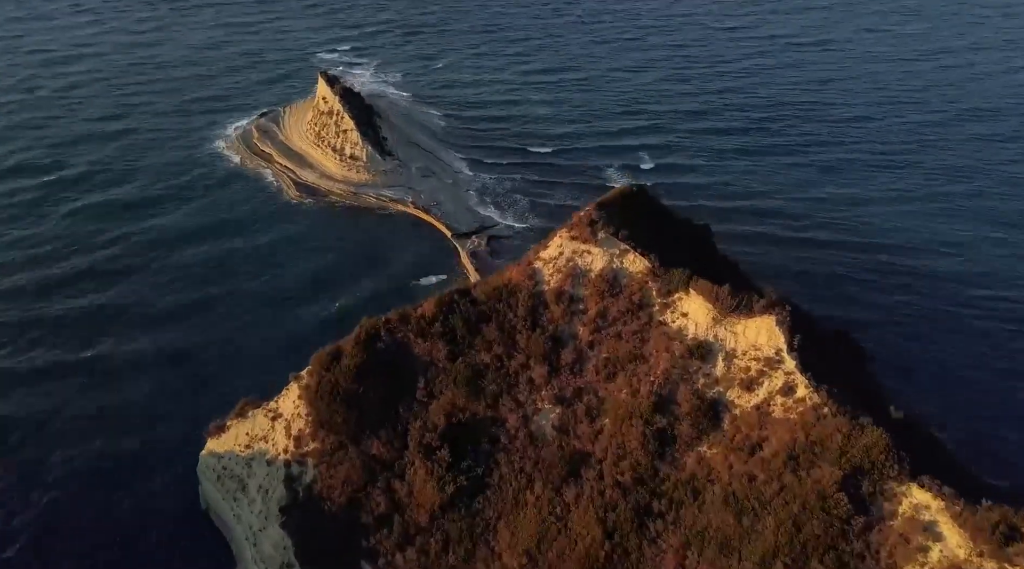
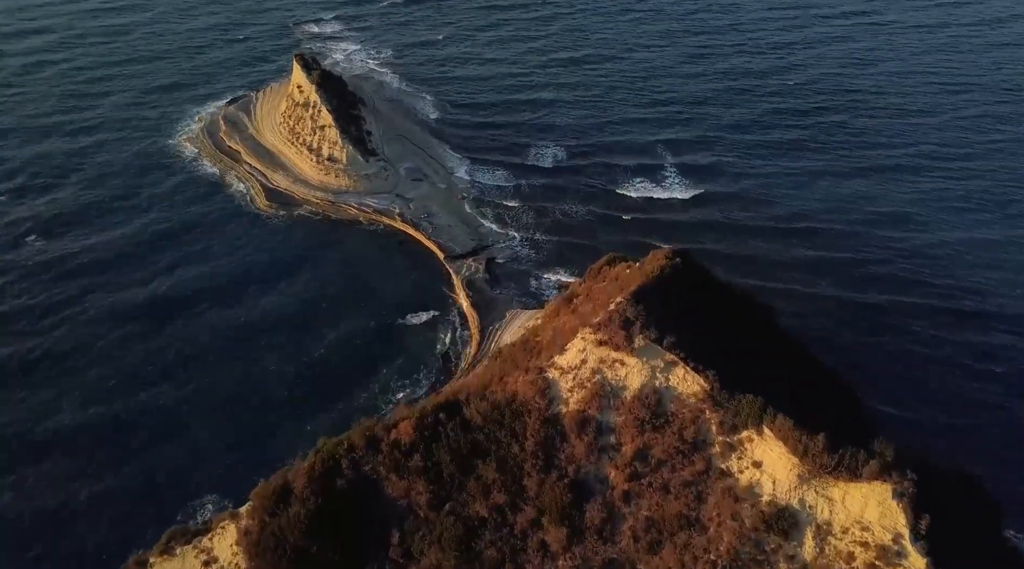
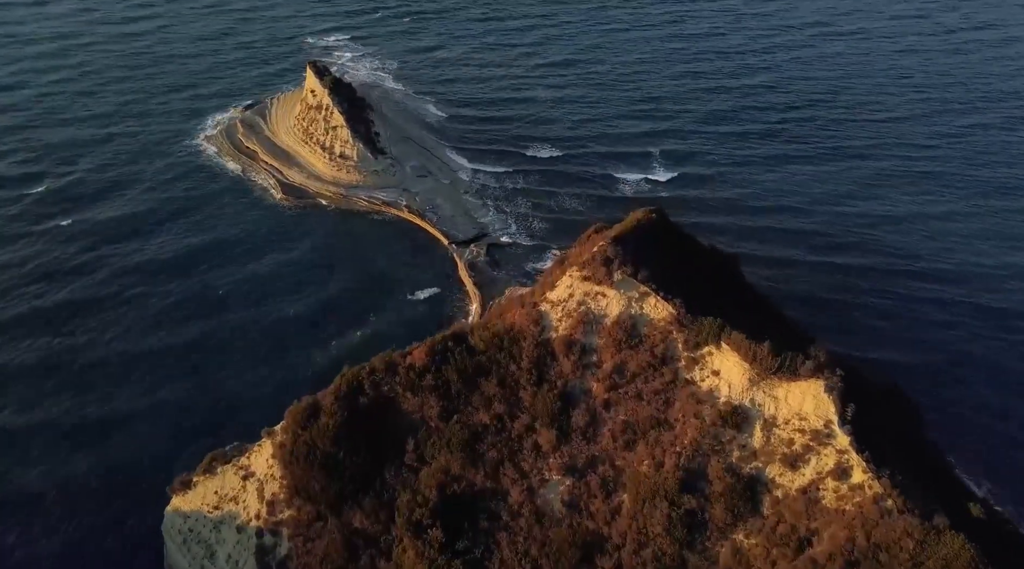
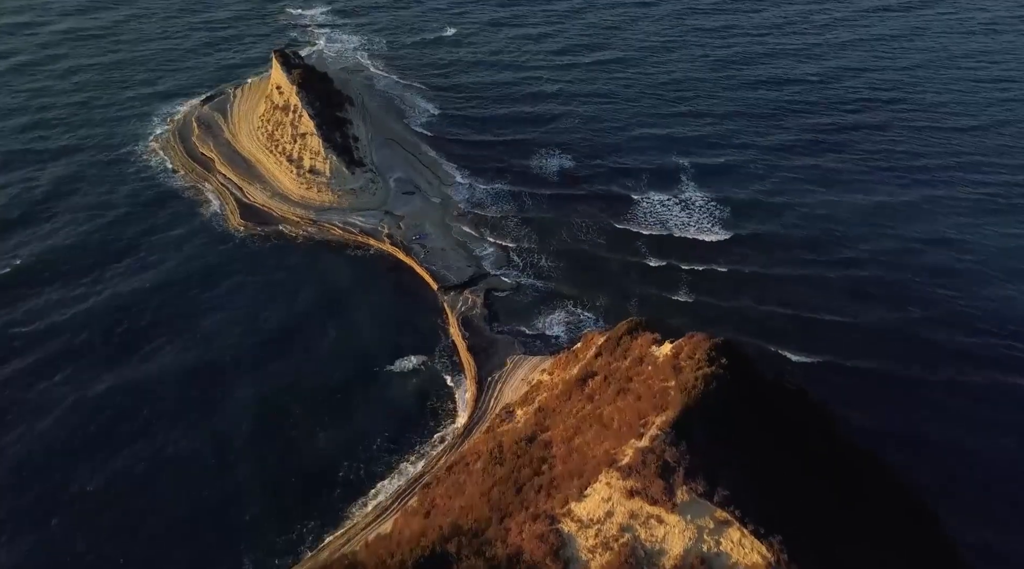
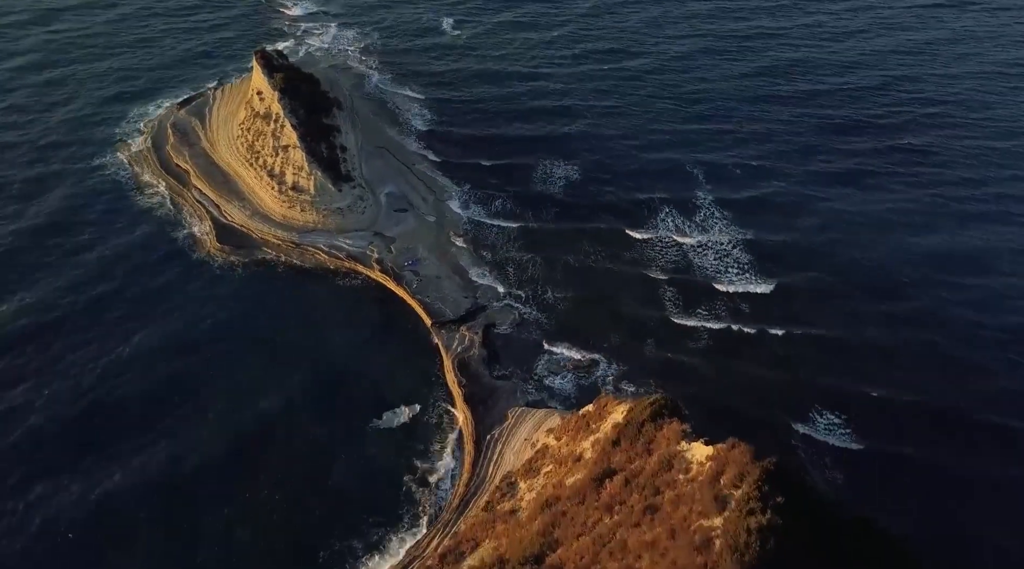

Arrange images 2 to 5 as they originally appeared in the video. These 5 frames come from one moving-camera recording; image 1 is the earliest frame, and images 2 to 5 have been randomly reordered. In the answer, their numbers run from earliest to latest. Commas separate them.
3, 2, 4, 5
